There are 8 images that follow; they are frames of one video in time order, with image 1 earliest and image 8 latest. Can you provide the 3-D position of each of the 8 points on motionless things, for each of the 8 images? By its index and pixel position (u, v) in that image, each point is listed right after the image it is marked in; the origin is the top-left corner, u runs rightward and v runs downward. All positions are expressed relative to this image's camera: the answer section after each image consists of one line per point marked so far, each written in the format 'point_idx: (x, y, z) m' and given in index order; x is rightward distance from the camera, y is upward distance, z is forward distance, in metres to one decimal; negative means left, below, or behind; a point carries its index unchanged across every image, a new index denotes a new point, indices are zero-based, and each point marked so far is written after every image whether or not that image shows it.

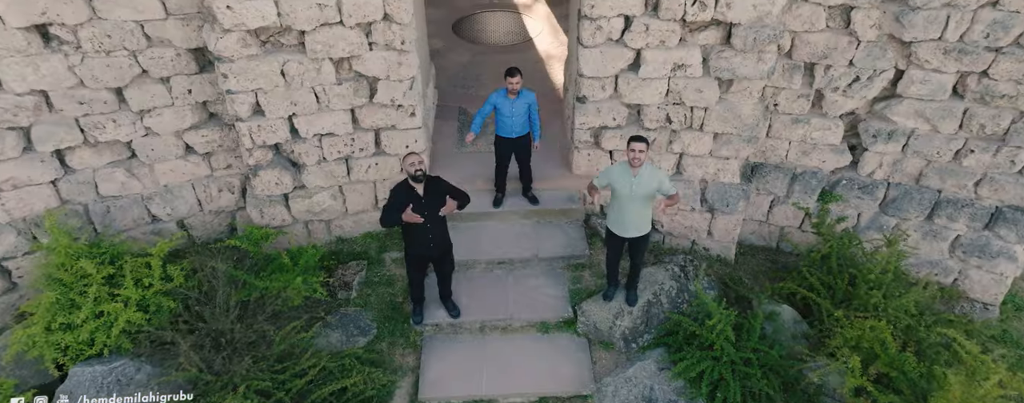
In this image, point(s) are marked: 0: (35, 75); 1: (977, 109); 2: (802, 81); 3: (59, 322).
0: (-3.1, +0.8, +2.9) m
1: (+3.1, +0.7, +2.9) m
2: (+2.1, +0.9, +3.1) m
3: (-3.0, -0.7, +2.8) m
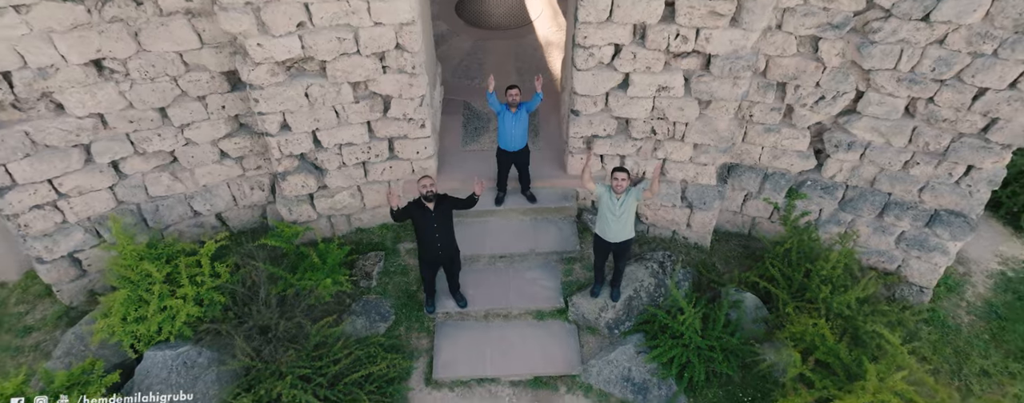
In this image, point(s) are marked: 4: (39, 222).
0: (-3.0, +0.8, +3.3) m
1: (+3.1, +0.6, +3.3) m
2: (+2.1, +0.9, +3.5) m
3: (-3.0, -0.8, +3.4) m
4: (-3.8, -0.1, +3.6) m
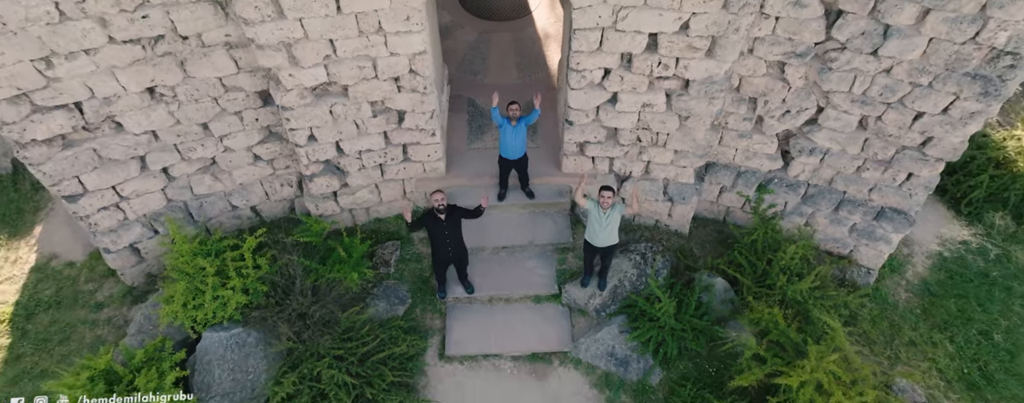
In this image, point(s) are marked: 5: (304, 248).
0: (-3.0, +0.7, +3.7) m
1: (+3.1, +0.5, +3.8) m
2: (+2.1, +0.9, +3.9) m
3: (-3.0, -0.9, +4.0) m
4: (-3.8, -0.1, +4.1) m
5: (-2.2, -0.5, +4.5) m
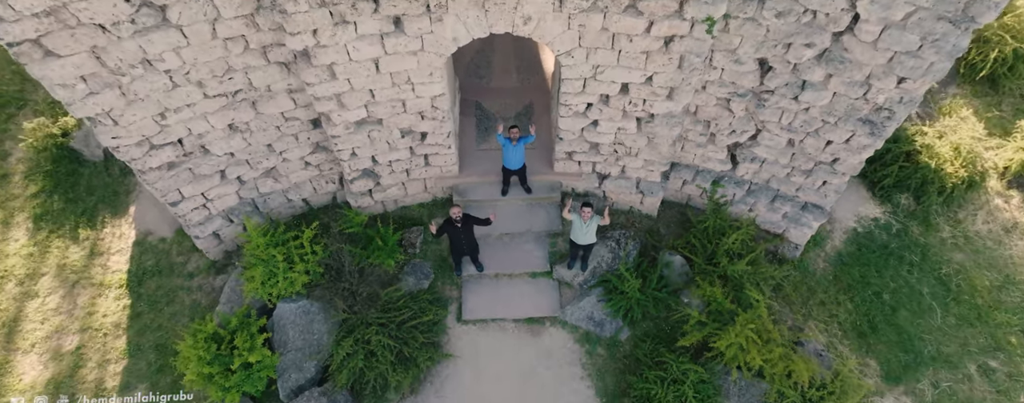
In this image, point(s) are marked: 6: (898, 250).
0: (-3.0, +0.6, +4.7) m
1: (+3.1, +0.5, +4.8) m
2: (+2.1, +0.8, +4.9) m
3: (-2.9, -0.9, +5.2) m
4: (-3.8, -0.2, +5.2) m
5: (-2.1, -0.4, +5.7) m
6: (+4.8, -0.5, +5.4) m
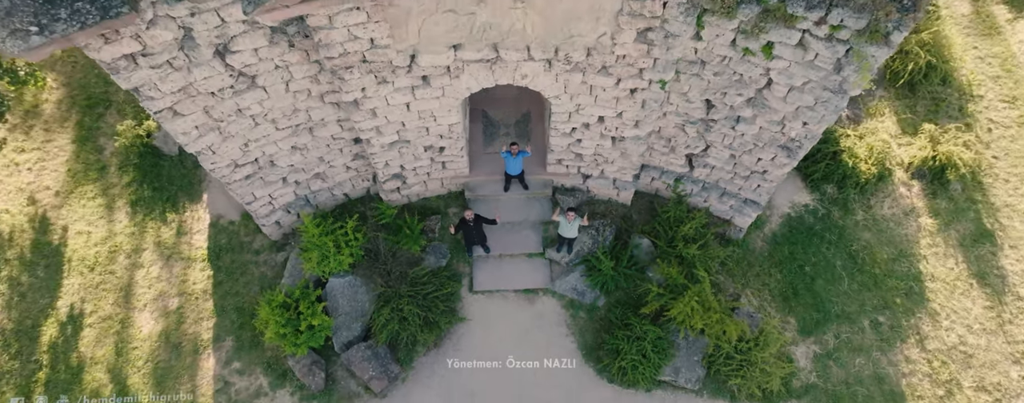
0: (-3.0, +0.5, +6.0) m
1: (+3.1, +0.5, +6.1) m
2: (+2.1, +0.8, +6.2) m
3: (-2.9, -0.9, +6.6) m
4: (-3.7, -0.1, +6.6) m
5: (-2.1, -0.4, +7.1) m
6: (+4.8, -0.4, +6.8) m
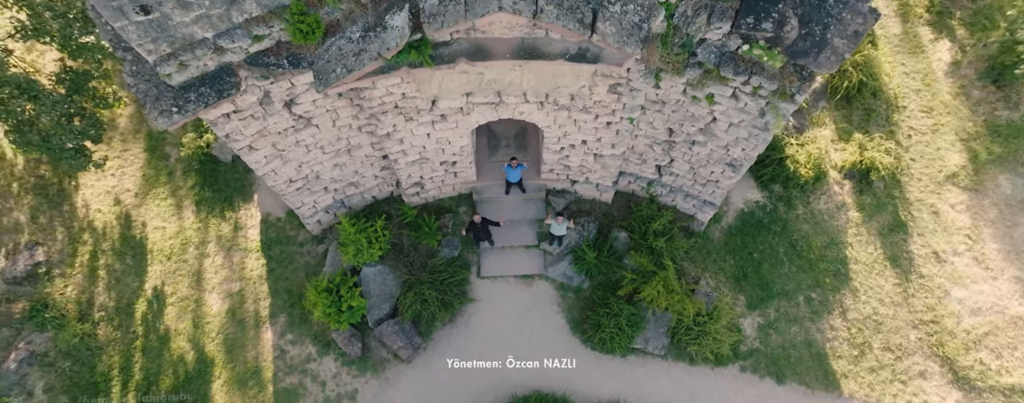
0: (-3.0, +0.4, +7.3) m
1: (+3.1, +0.5, +7.5) m
2: (+2.1, +0.8, +7.5) m
3: (-2.9, -0.9, +8.1) m
4: (-3.7, -0.2, +8.0) m
5: (-2.1, -0.4, +8.5) m
6: (+4.8, -0.4, +8.3) m
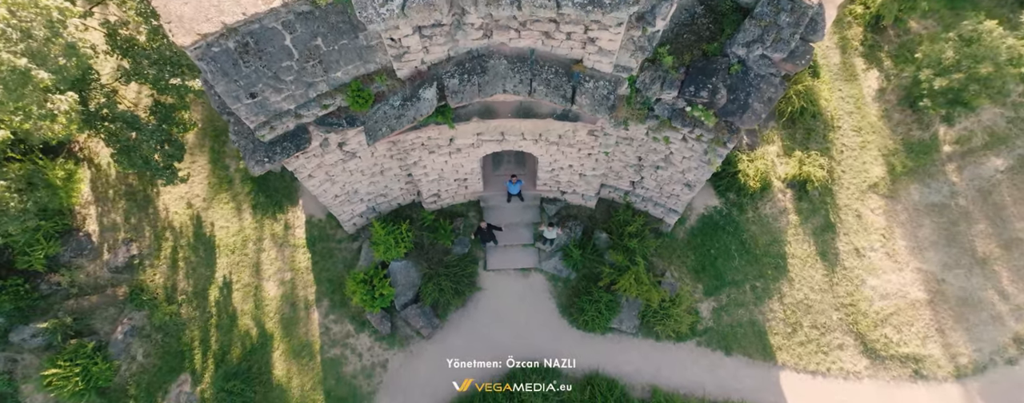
0: (-3.0, +0.2, +9.0) m
1: (+3.2, +0.3, +9.2) m
2: (+2.1, +0.6, +9.2) m
3: (-2.9, -1.1, +9.9) m
4: (-3.7, -0.4, +9.7) m
5: (-2.1, -0.5, +10.2) m
6: (+4.8, -0.5, +10.1) m
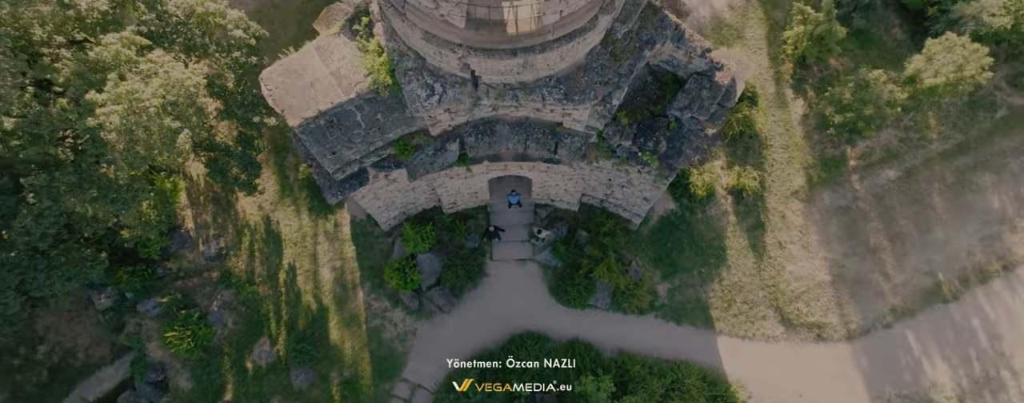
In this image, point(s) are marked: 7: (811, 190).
0: (-3.0, 0.0, +11.7) m
1: (+3.2, +0.1, +11.9) m
2: (+2.2, +0.4, +11.9) m
3: (-2.9, -1.3, +12.7) m
4: (-3.7, -0.5, +12.5) m
5: (-2.1, -0.7, +13.0) m
6: (+4.8, -0.7, +12.8) m
7: (+8.6, +0.3, +12.6) m
